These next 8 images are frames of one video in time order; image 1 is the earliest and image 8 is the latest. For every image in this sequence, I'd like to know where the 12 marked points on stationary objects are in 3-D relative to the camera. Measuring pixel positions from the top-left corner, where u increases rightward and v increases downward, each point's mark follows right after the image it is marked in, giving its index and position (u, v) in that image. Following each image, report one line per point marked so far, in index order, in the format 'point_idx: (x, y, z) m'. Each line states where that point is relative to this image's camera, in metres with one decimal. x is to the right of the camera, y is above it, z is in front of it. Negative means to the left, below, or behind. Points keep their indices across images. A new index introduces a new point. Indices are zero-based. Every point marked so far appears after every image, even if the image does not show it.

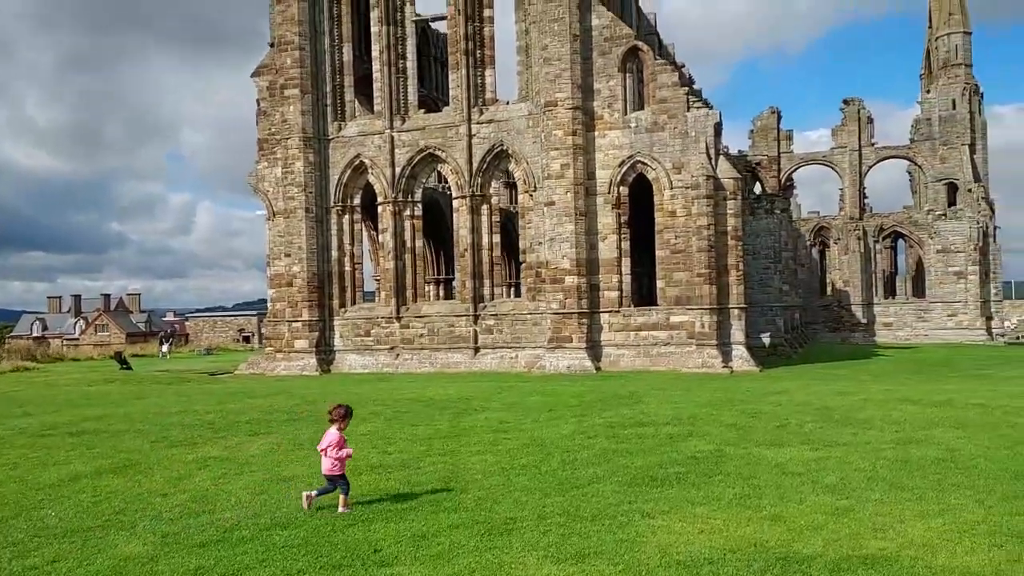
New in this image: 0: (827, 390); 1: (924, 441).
0: (+5.0, -1.6, +14.5) m
1: (+3.9, -1.4, +8.8) m
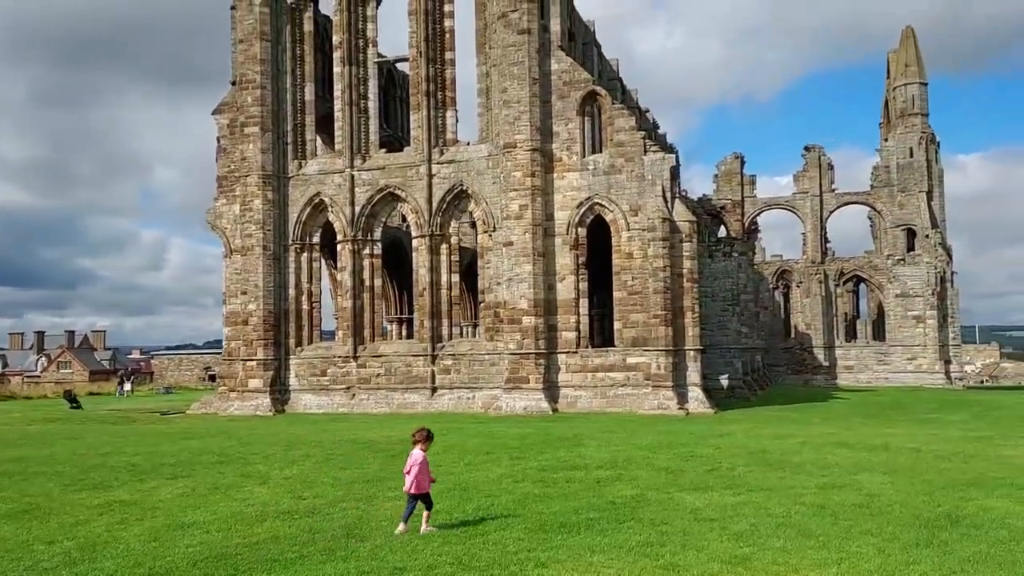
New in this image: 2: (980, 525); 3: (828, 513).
0: (+4.1, -2.3, +14.5) m
1: (+3.2, -1.9, +8.7) m
2: (+3.4, -1.7, +6.7) m
3: (+2.5, -1.8, +7.3) m
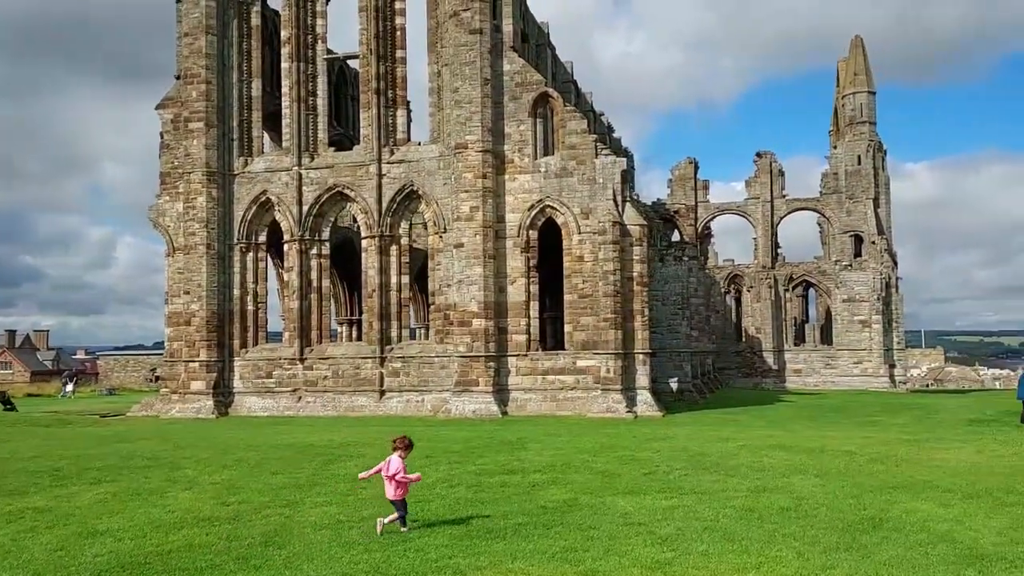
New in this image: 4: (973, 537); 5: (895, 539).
0: (+3.2, -2.3, +14.5) m
1: (+2.5, -1.9, +8.8) m
2: (+2.8, -1.8, +6.7) m
3: (+2.0, -1.8, +7.3) m
4: (+3.1, -1.8, +6.5) m
5: (+2.6, -1.7, +6.3) m
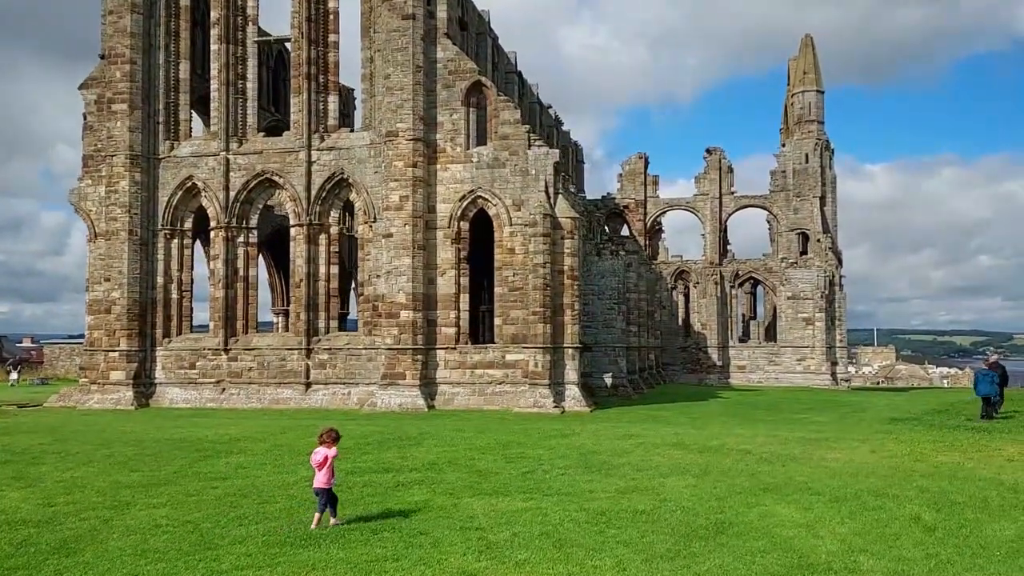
0: (+1.6, -2.2, +14.2) m
1: (+1.2, -1.9, +8.4) m
2: (+1.6, -1.7, +6.4) m
3: (+0.7, -1.8, +7.0) m
4: (+1.9, -1.7, +6.1) m
5: (+1.4, -1.7, +6.0) m
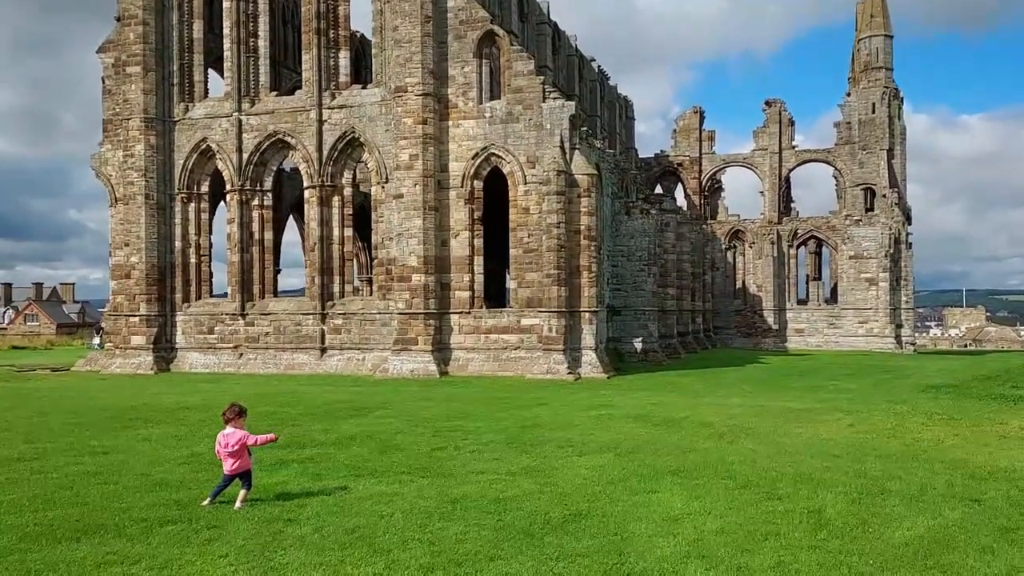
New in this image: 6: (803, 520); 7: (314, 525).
0: (+1.2, -1.6, +13.1) m
1: (+0.2, -1.5, +7.4) m
2: (+0.4, -1.4, +5.4) m
3: (-0.4, -1.5, +6.0) m
4: (+0.7, -1.4, +5.1) m
5: (+0.2, -1.4, +5.0) m
6: (+1.8, -1.5, +5.8) m
7: (-1.2, -1.5, +5.6) m
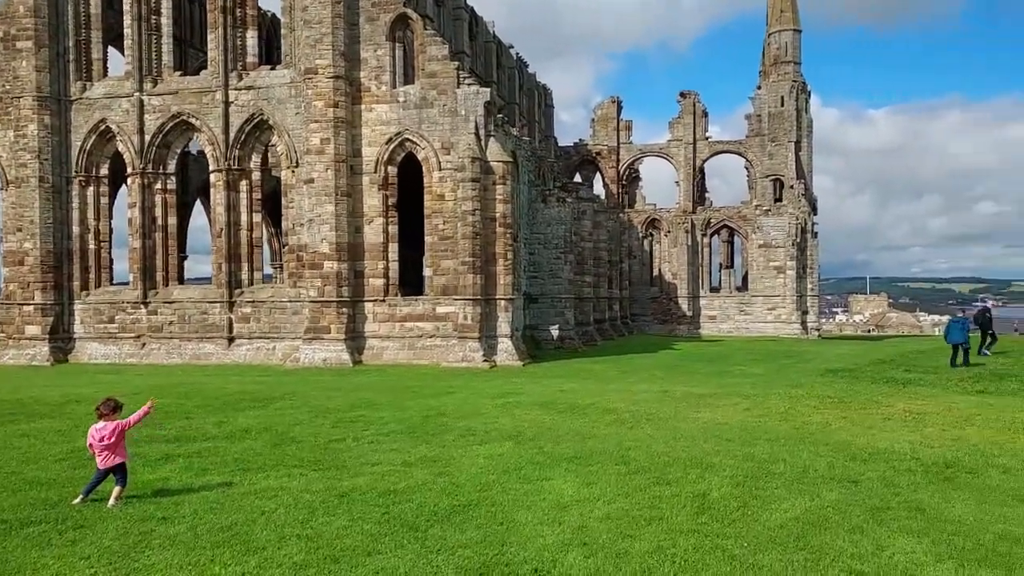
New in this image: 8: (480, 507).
0: (-0.1, -1.5, +13.0) m
1: (-0.6, -1.4, +7.2) m
2: (-0.3, -1.4, +5.2) m
3: (-1.1, -1.4, +5.8) m
4: (+0.1, -1.4, +5.0) m
5: (-0.5, -1.4, +4.8) m
6: (+1.1, -1.4, +5.8) m
7: (-1.9, -1.4, +5.3) m
8: (-0.2, -1.4, +5.6) m
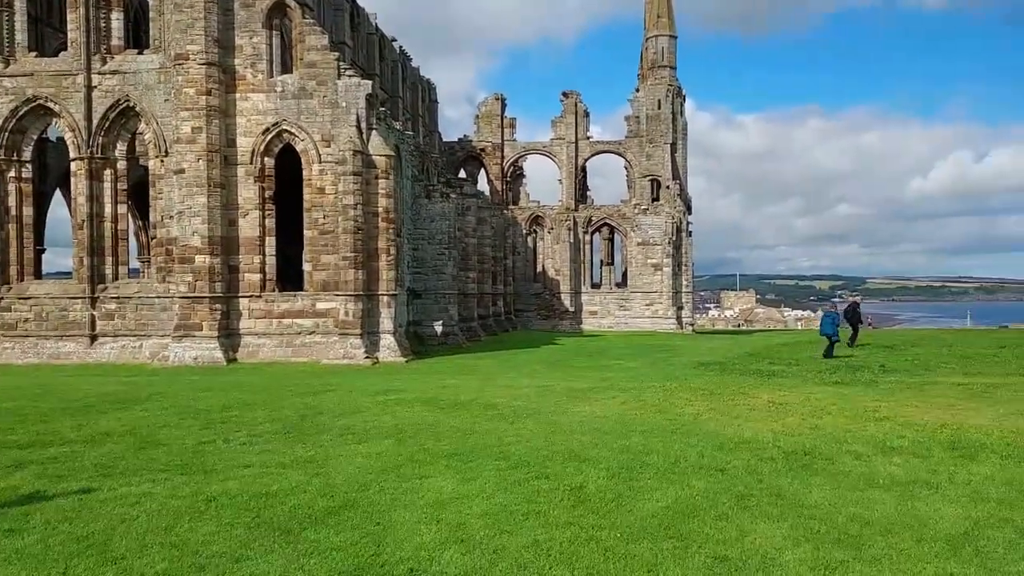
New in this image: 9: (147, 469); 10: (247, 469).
0: (-1.8, -1.4, +12.8) m
1: (-1.5, -1.3, +7.0) m
2: (-0.9, -1.3, +5.1) m
3: (-1.9, -1.3, +5.5) m
4: (-0.6, -1.3, +4.8) m
5: (-1.1, -1.3, +4.6) m
6: (+0.3, -1.3, +5.8) m
7: (-2.5, -1.3, +5.0) m
8: (-0.9, -1.3, +5.4) m
9: (-2.7, -1.4, +6.9) m
10: (-2.0, -1.3, +6.8) m
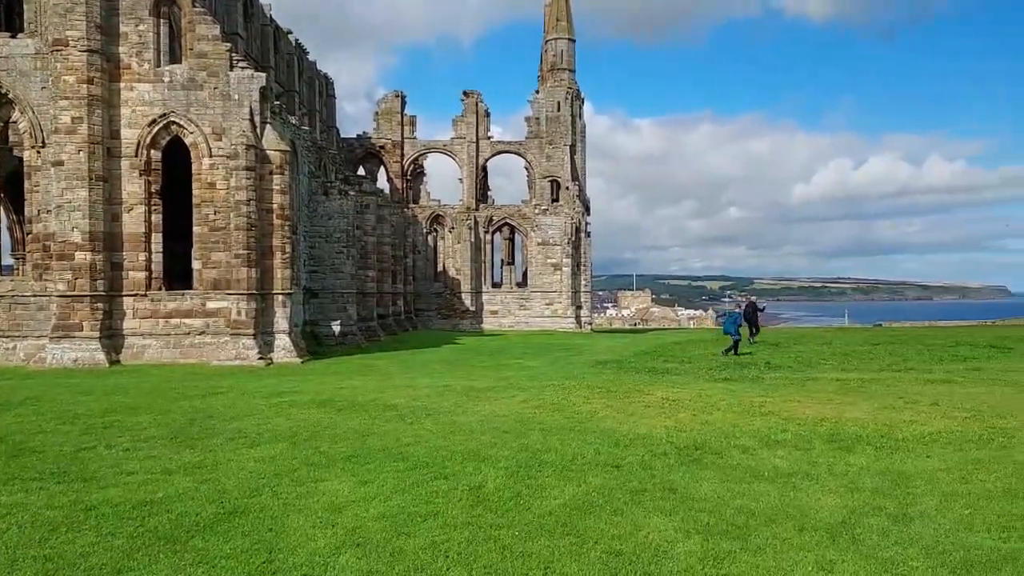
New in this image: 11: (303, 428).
0: (-3.2, -1.4, +12.5) m
1: (-2.3, -1.3, +6.7) m
2: (-1.5, -1.3, +4.8) m
3: (-2.5, -1.3, +5.2) m
4: (-1.1, -1.3, +4.7) m
5: (-1.6, -1.3, +4.4) m
6: (-0.3, -1.3, +5.7) m
7: (-3.1, -1.3, +4.6) m
8: (-1.5, -1.3, +5.2) m
9: (-3.5, -1.3, +6.5) m
10: (-2.7, -1.3, +6.5) m
11: (-1.9, -1.3, +8.6) m
